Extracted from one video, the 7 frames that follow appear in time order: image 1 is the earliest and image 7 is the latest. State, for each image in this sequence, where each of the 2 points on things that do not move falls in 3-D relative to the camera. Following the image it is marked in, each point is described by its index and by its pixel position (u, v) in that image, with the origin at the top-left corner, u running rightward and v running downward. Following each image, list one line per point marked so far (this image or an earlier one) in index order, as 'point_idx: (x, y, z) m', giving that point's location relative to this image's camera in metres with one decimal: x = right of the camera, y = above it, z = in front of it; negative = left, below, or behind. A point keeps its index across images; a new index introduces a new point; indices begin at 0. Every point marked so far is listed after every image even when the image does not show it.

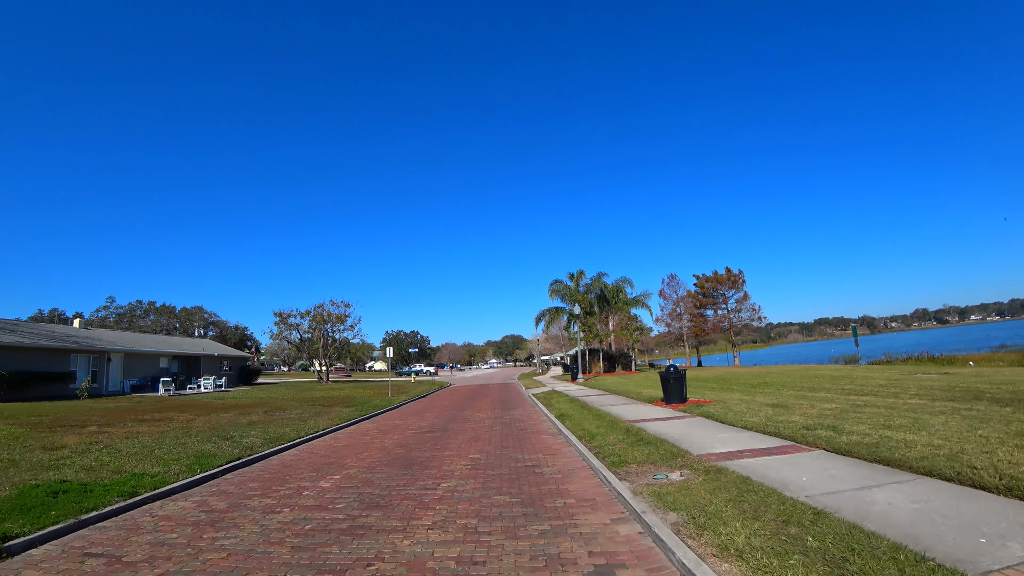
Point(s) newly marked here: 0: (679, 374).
0: (+5.0, -2.6, +15.9) m
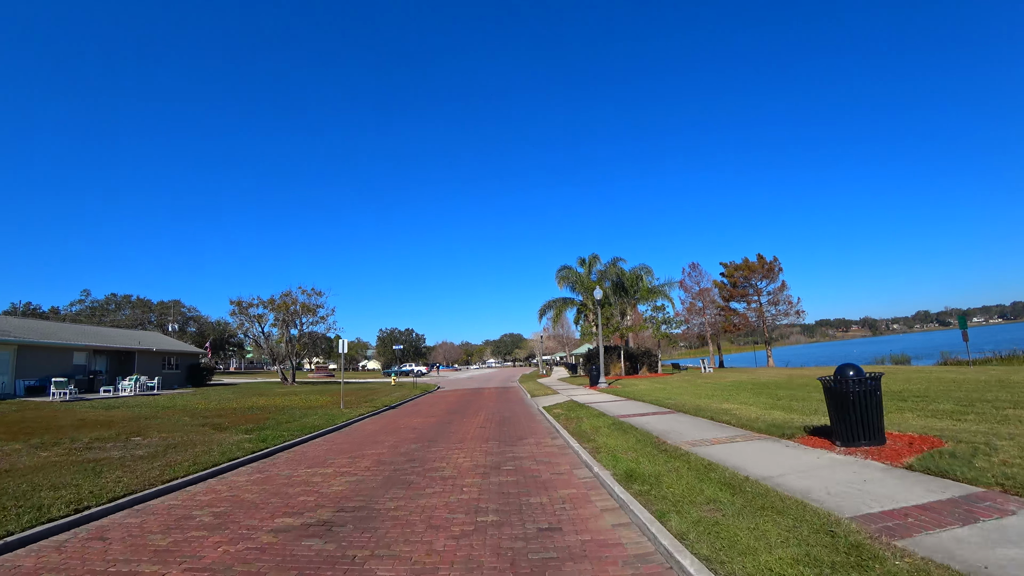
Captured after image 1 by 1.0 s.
0: (+5.1, -1.4, +7.7) m
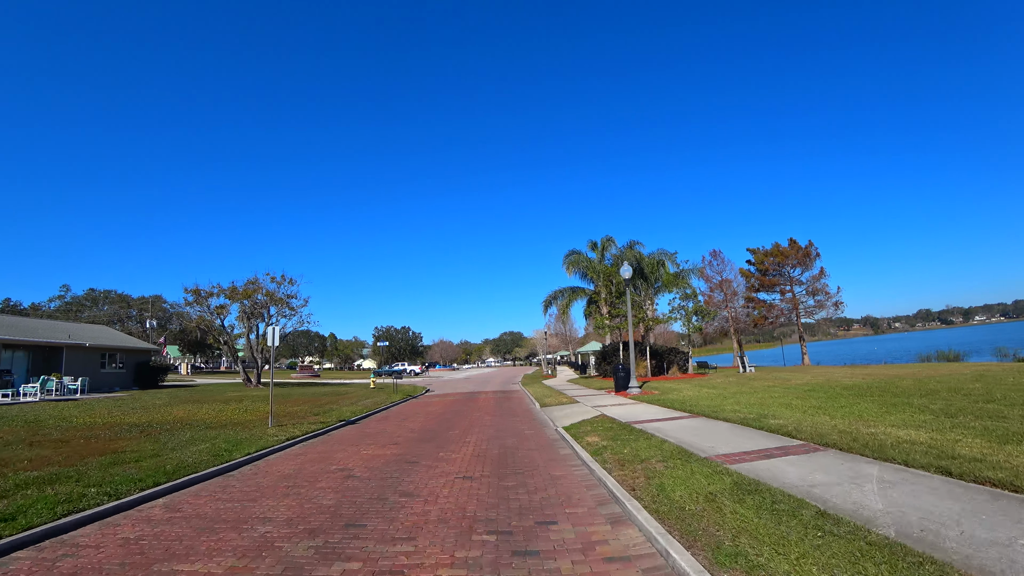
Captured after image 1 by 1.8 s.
0: (+5.2, -0.5, +1.5) m
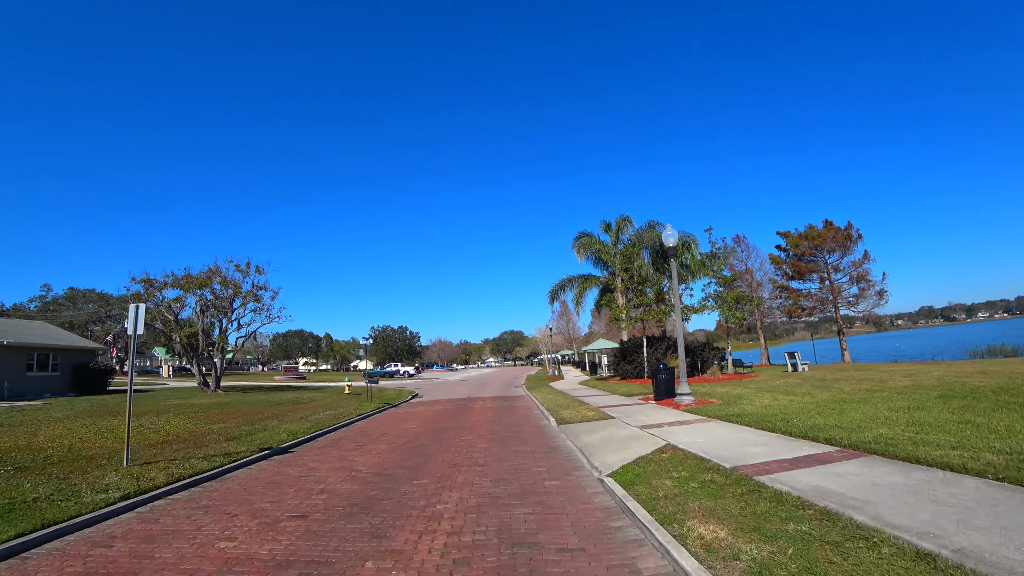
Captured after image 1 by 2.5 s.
0: (+5.3, +0.3, -3.8) m
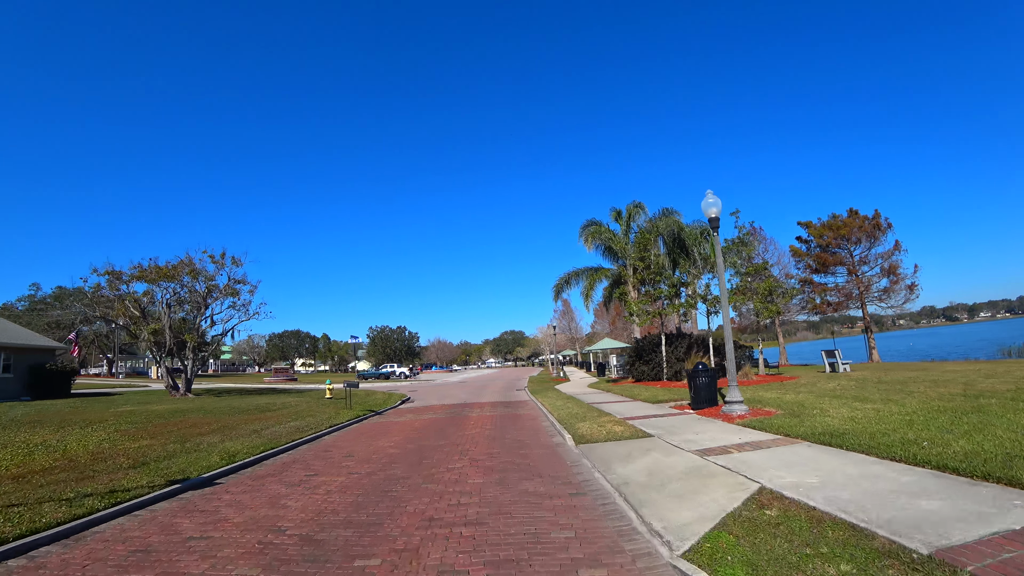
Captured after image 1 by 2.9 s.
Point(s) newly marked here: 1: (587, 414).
0: (+5.4, +0.8, -6.8) m
1: (+1.8, -3.1, +13.0) m
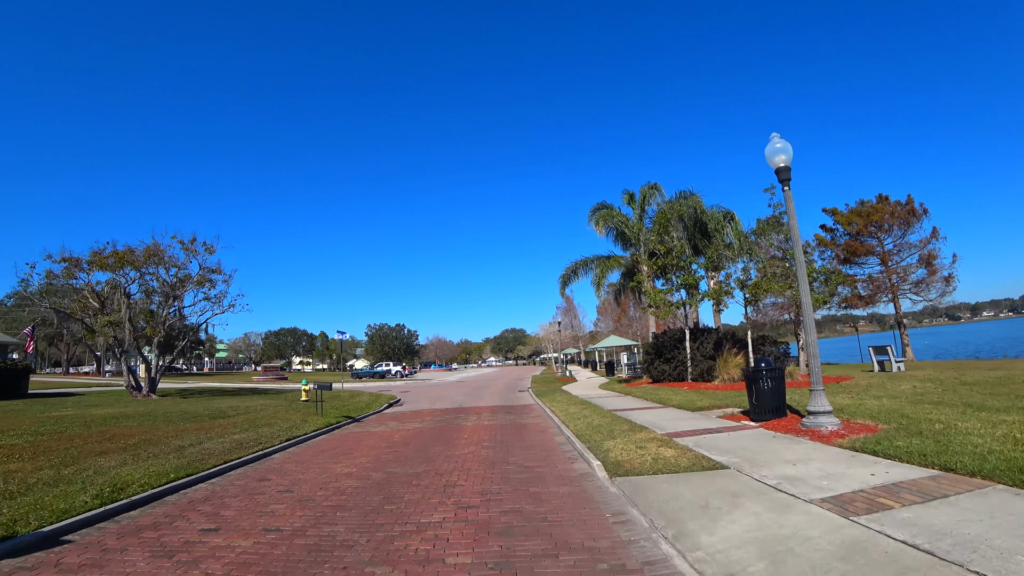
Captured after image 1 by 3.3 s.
0: (+5.5, +1.2, -9.8) m
1: (+1.9, -2.6, +10.0) m
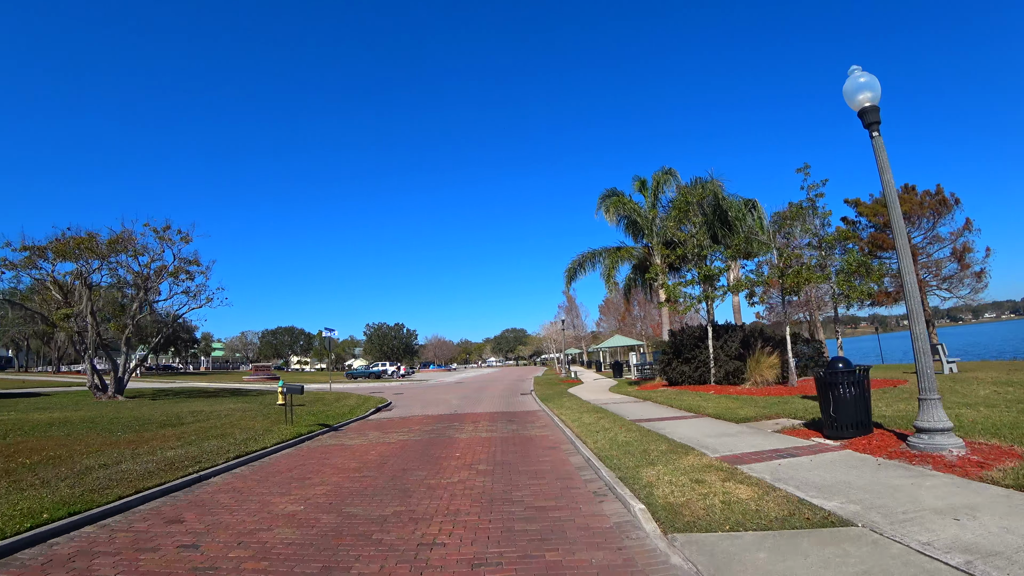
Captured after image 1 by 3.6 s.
0: (+5.5, +1.6, -12.0) m
1: (+2.0, -2.3, +7.8) m
